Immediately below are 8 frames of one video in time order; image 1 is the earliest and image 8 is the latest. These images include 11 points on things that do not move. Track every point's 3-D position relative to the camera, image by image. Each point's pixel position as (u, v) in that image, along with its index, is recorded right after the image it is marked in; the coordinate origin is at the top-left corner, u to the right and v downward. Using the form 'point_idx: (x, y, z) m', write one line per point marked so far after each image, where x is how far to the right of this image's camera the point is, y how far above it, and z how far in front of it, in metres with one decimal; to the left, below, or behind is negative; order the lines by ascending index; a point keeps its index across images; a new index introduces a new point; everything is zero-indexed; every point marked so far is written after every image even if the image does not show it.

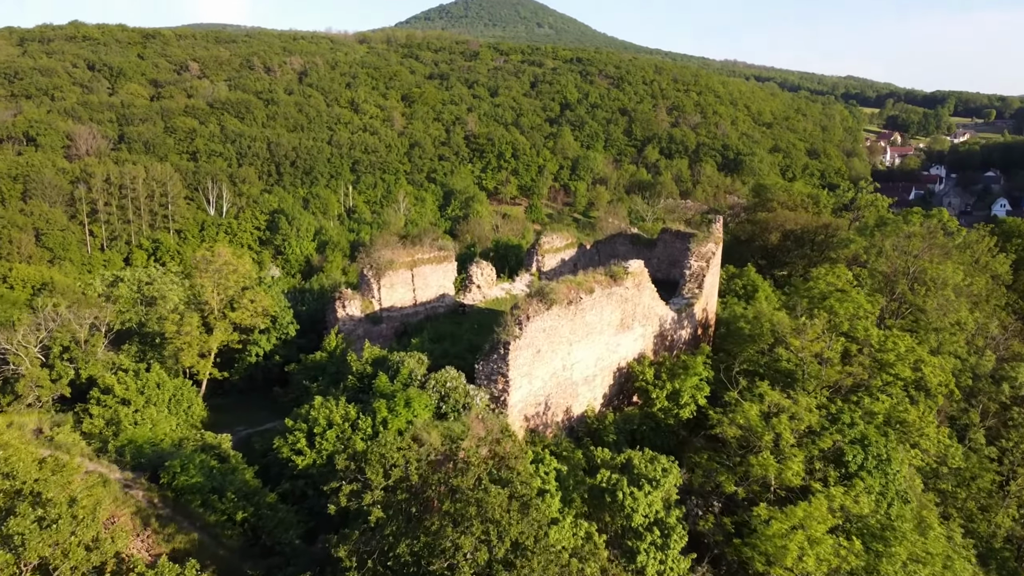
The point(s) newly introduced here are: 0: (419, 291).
0: (-2.2, -0.1, +19.0) m
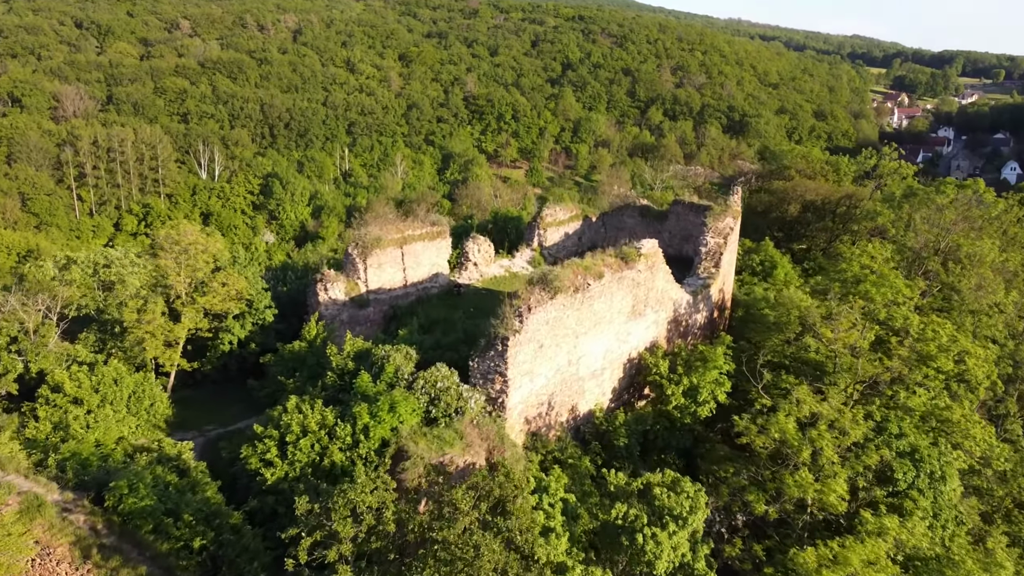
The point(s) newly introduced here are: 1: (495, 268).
0: (-2.2, +0.4, +17.4) m
1: (-0.4, +0.5, +19.7) m
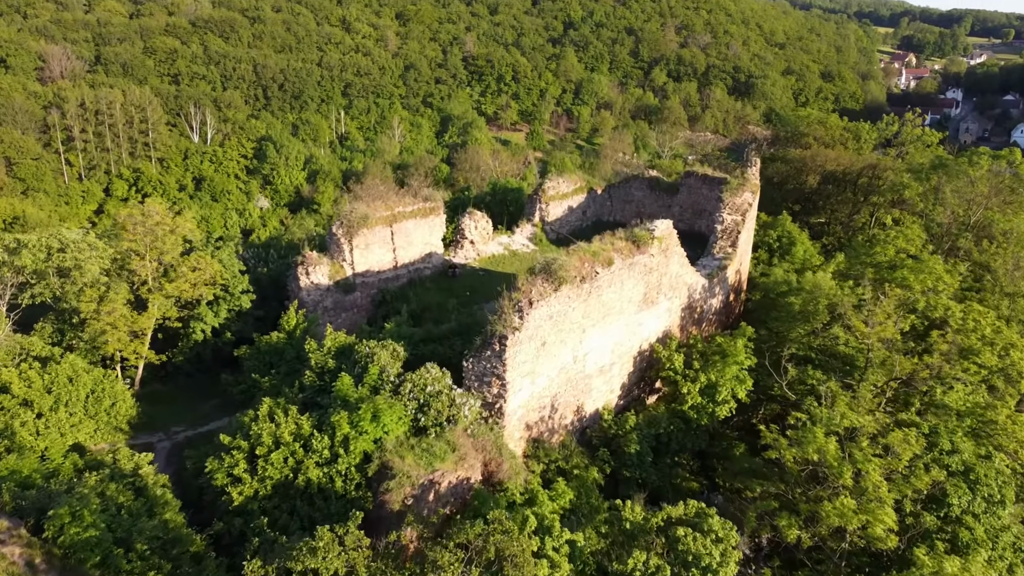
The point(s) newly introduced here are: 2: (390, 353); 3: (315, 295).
0: (-2.2, +0.7, +16.0) m
1: (-0.4, +1.0, +18.3) m
2: (-1.7, -0.9, +11.2) m
3: (-3.5, -0.1, +14.5) m
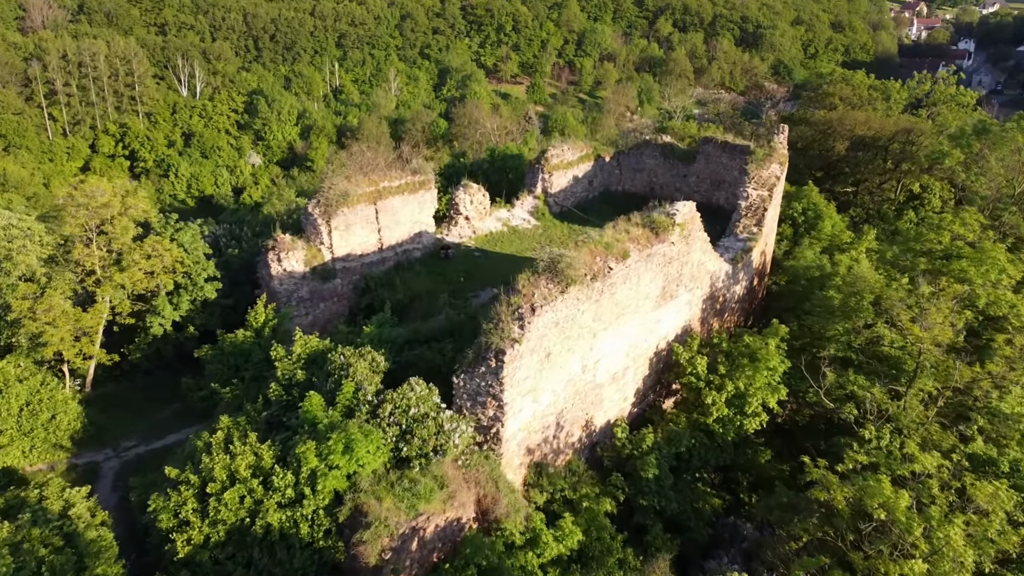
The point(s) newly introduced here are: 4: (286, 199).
0: (-2.2, +1.0, +14.3) m
1: (-0.4, +1.4, +16.6) m
2: (-1.7, -0.9, +9.6) m
3: (-3.5, +0.1, +12.8) m
4: (-5.4, +2.1, +19.5) m
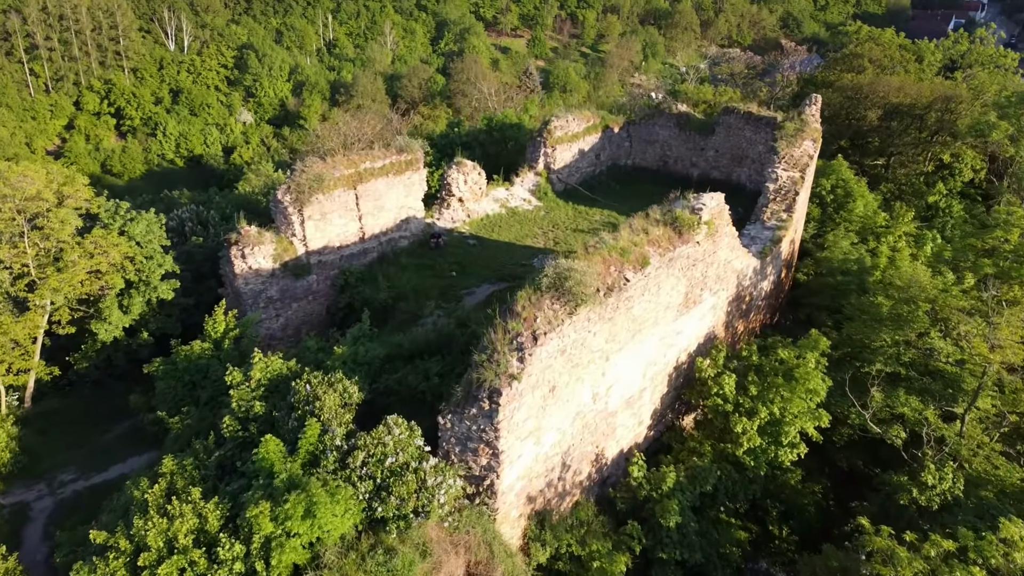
0: (-2.2, +1.1, +12.6) m
1: (-0.4, +1.6, +14.9) m
2: (-1.7, -1.1, +8.0) m
3: (-3.6, +0.1, +11.2) m
4: (-5.4, +2.5, +17.8) m
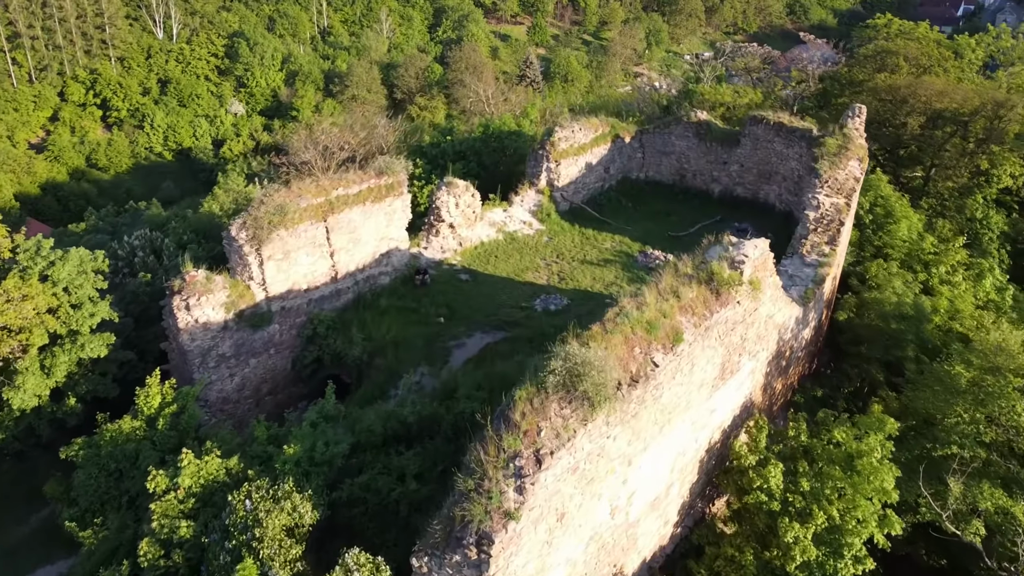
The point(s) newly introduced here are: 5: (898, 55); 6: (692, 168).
0: (-2.2, +0.5, +10.8) m
1: (-0.5, +1.0, +13.1) m
2: (-1.8, -1.8, +6.2) m
3: (-3.6, -0.6, +9.4) m
4: (-5.4, +2.0, +15.9) m
5: (+9.1, +5.4, +18.9) m
6: (+3.4, +2.2, +15.1) m
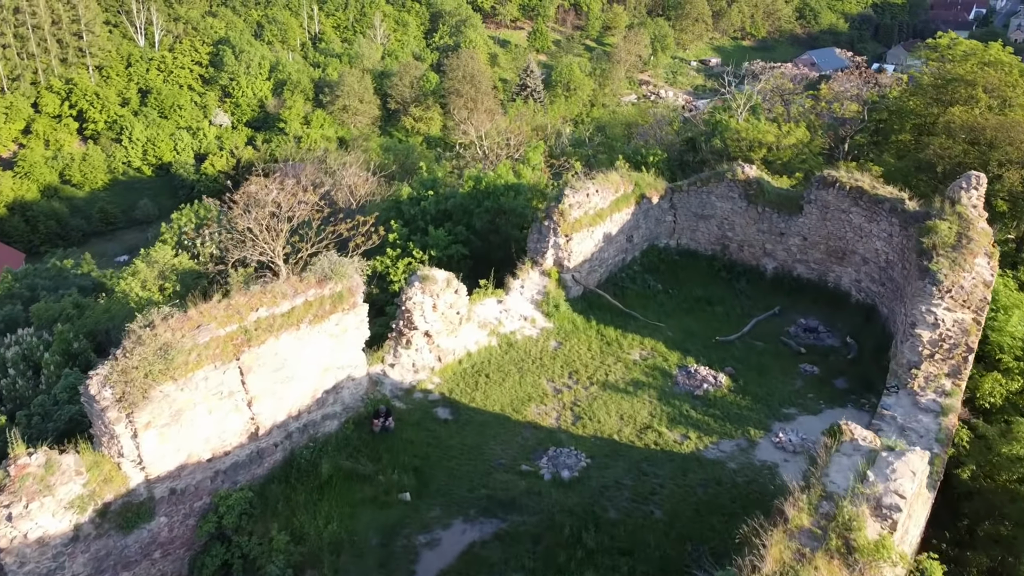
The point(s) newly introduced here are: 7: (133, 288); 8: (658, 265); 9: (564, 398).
0: (-2.3, -1.0, +7.6) m
1: (-0.5, -0.5, +9.9) m
2: (-1.8, -3.3, +3.0) m
3: (-3.6, -2.1, +6.2) m
4: (-5.5, +0.5, +12.7) m
5: (+9.0, +3.9, +15.7) m
6: (+3.3, +0.7, +11.9) m
7: (-5.6, +0.1, +12.0) m
8: (+2.2, +0.3, +12.2) m
9: (+0.6, -1.2, +8.9) m
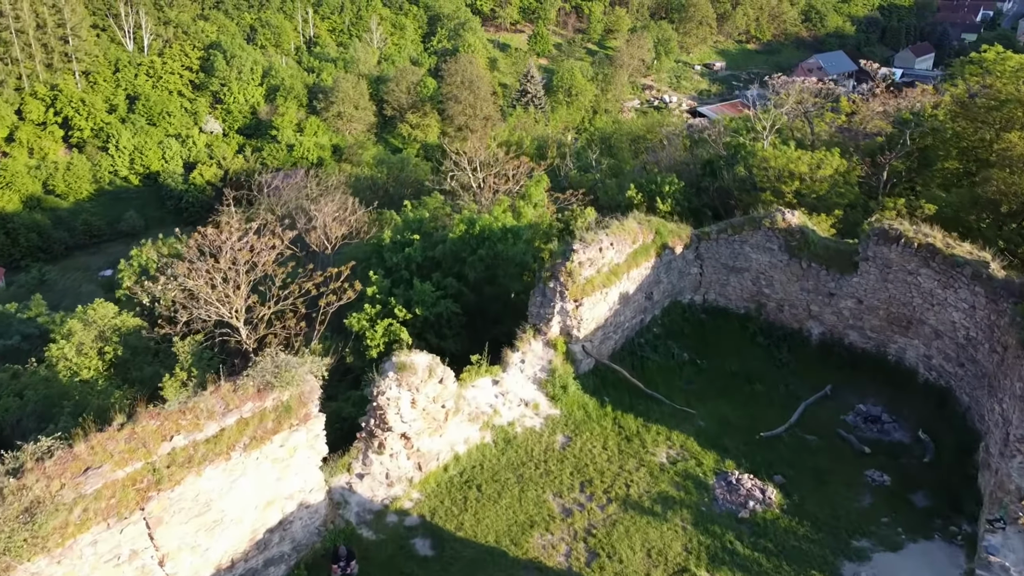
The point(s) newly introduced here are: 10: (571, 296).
0: (-2.3, -1.9, +5.8) m
1: (-0.5, -1.4, +8.0) m
2: (-1.8, -4.1, +1.2) m
3: (-3.7, -2.9, +4.4) m
4: (-5.5, -0.4, +10.9) m
5: (+9.0, +3.1, +13.9) m
6: (+3.3, -0.1, +10.1) m
7: (-5.6, -0.8, +10.2) m
8: (+2.1, -0.5, +10.3) m
9: (+0.6, -2.1, +7.1) m
10: (+0.7, -0.1, +8.9) m
